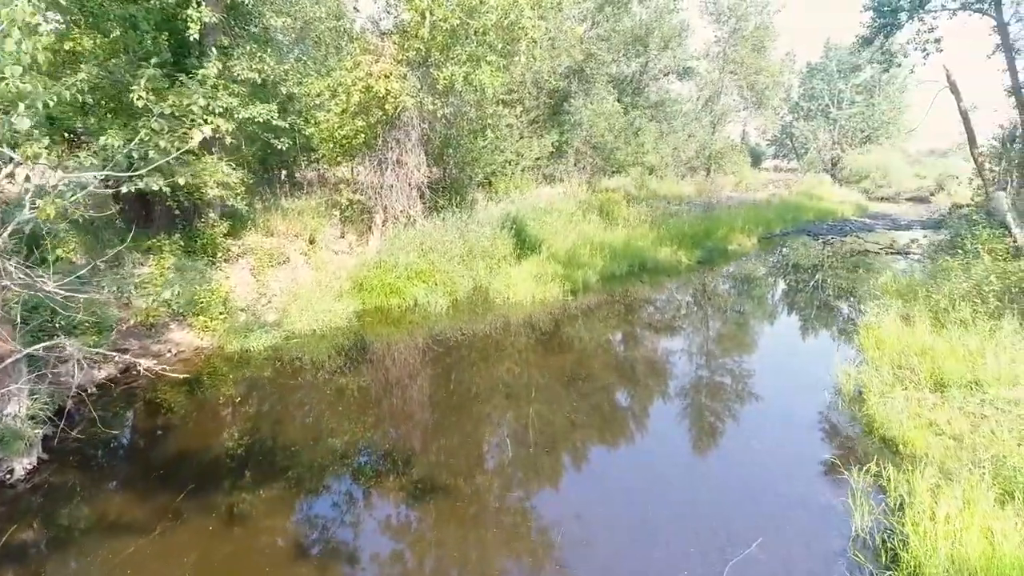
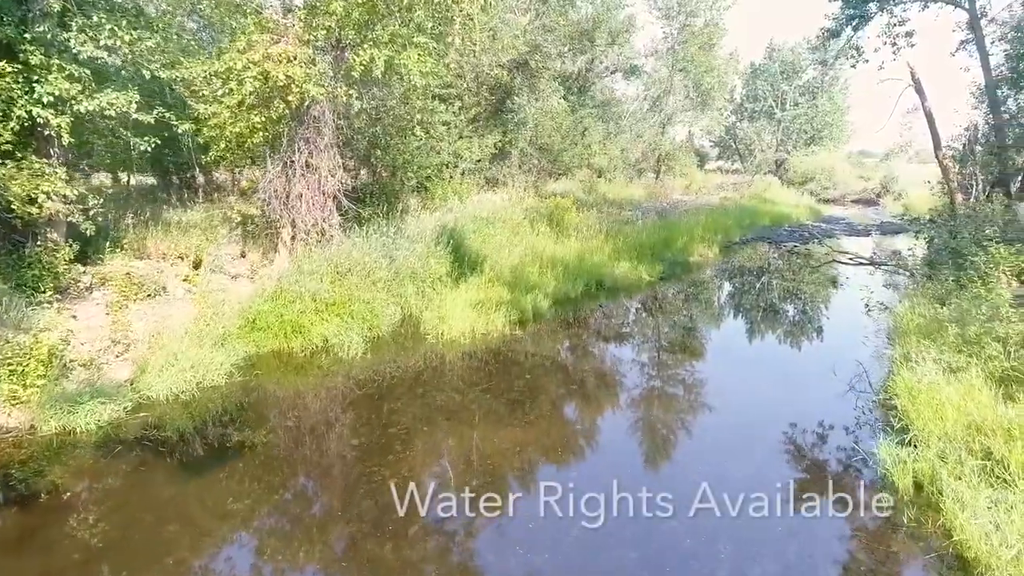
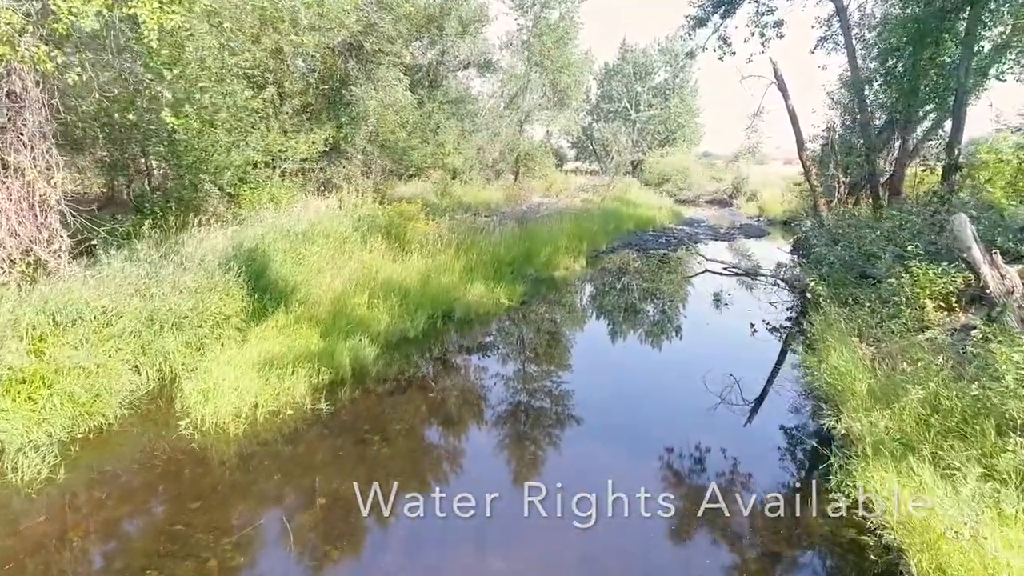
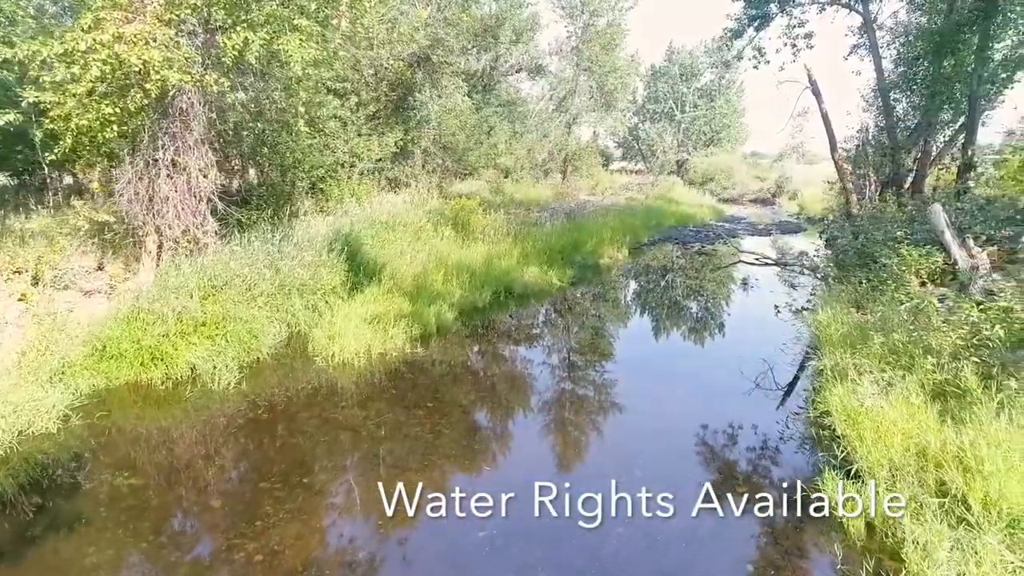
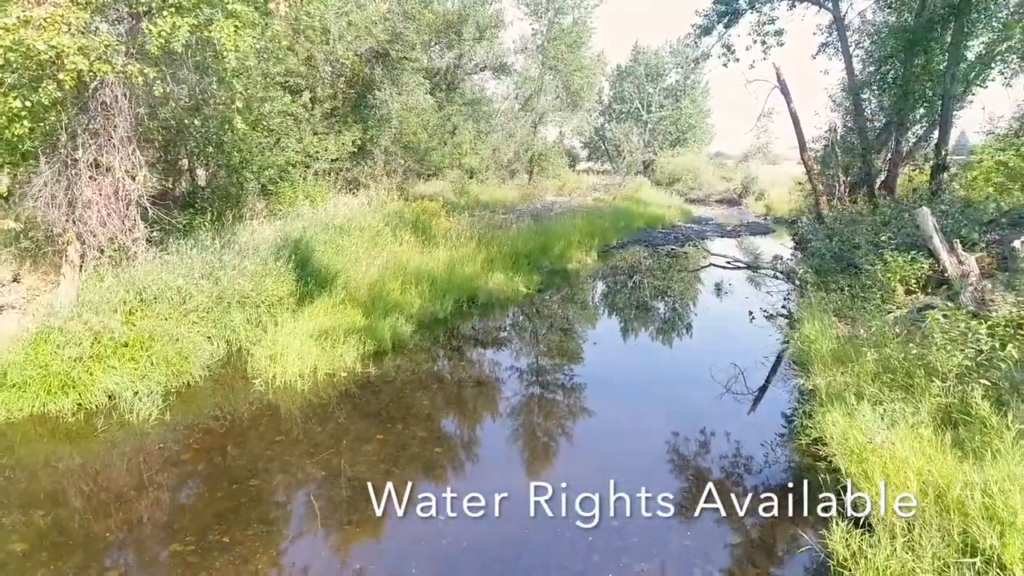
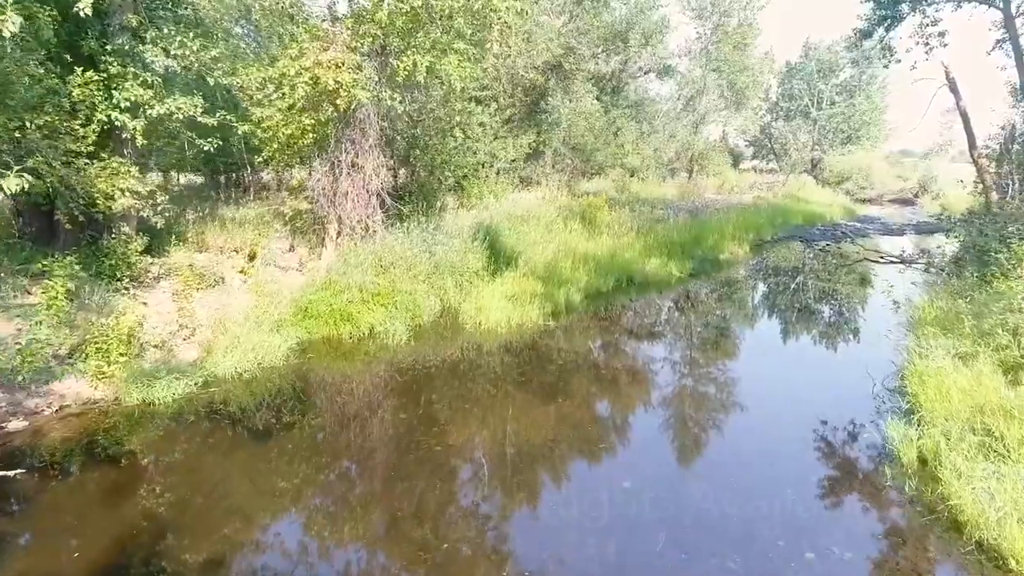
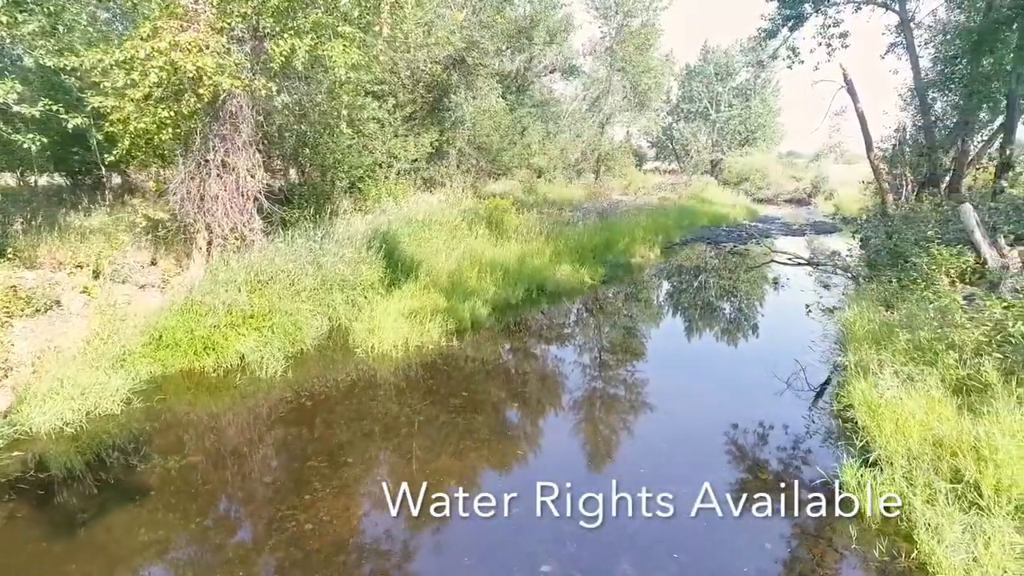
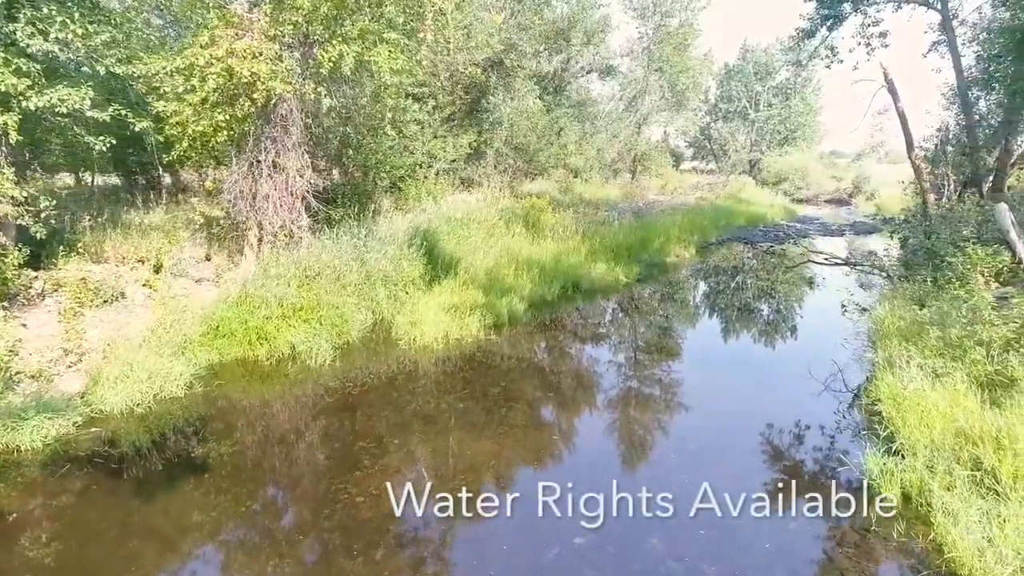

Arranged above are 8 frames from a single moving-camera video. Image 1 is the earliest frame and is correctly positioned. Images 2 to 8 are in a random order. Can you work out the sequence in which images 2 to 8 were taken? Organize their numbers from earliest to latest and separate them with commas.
6, 2, 8, 7, 4, 5, 3
